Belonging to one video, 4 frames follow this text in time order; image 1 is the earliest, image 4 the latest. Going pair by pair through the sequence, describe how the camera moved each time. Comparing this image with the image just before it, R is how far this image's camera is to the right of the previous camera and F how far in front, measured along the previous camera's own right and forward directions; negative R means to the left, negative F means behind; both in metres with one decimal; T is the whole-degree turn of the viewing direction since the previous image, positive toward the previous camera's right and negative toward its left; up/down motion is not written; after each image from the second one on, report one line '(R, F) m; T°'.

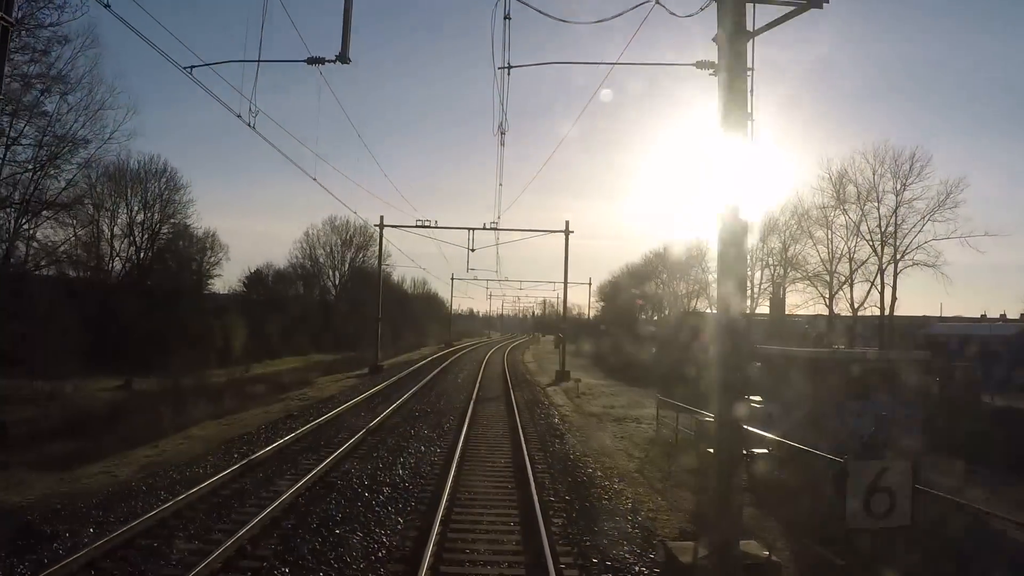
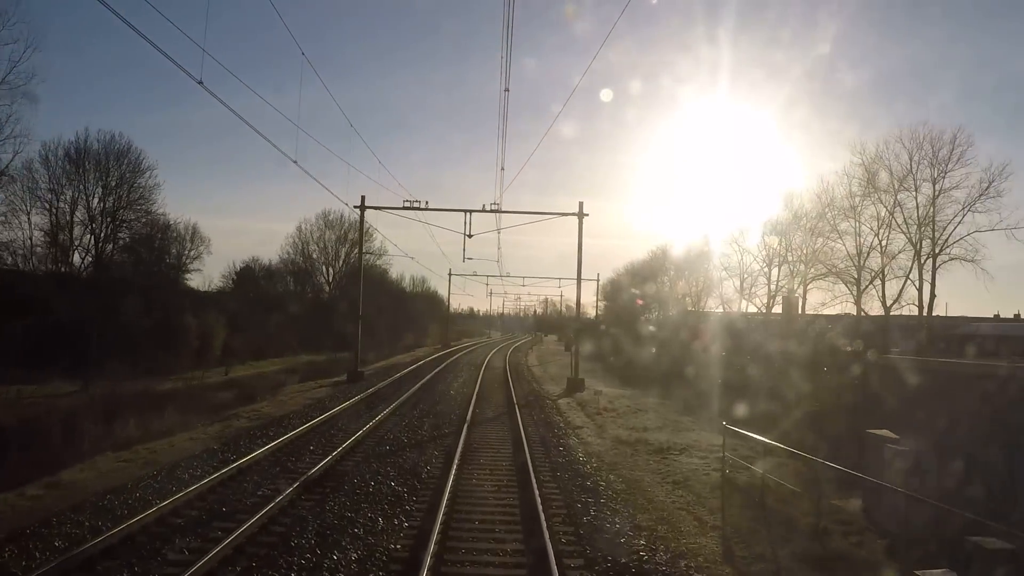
(-0.1, +3.0) m; 0°
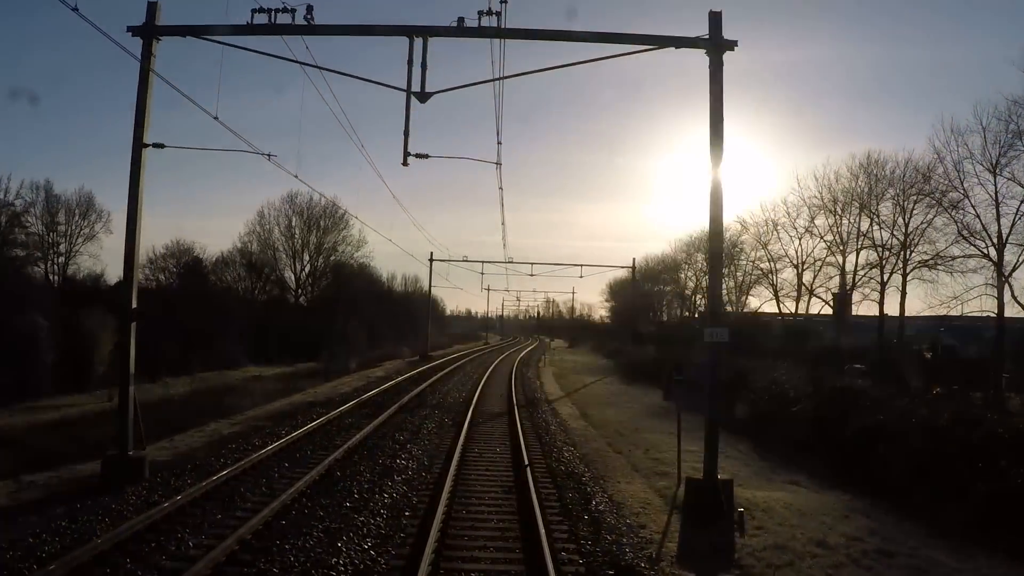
(+0.1, -3.1) m; 0°
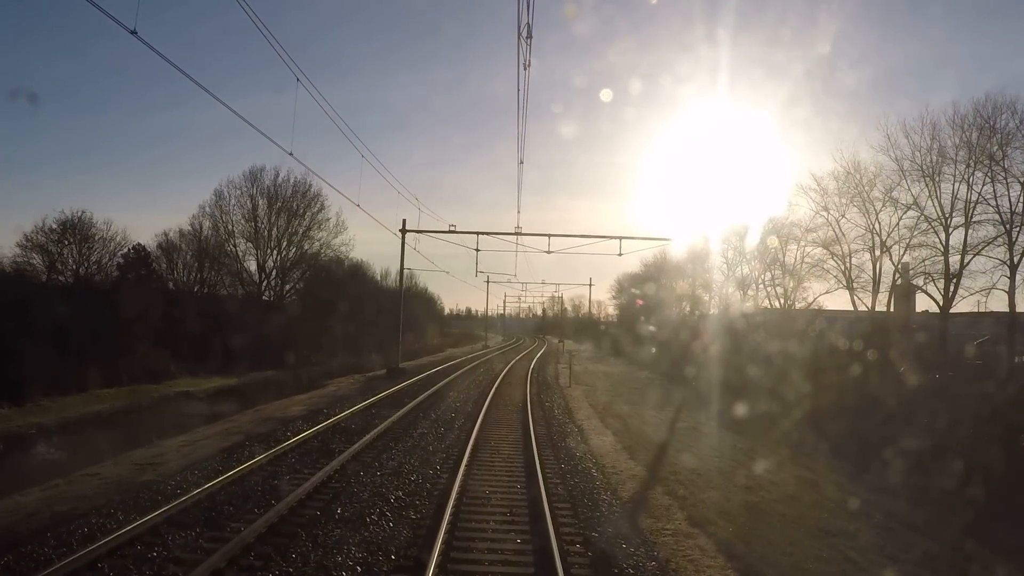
(-0.1, +1.9) m; 0°
